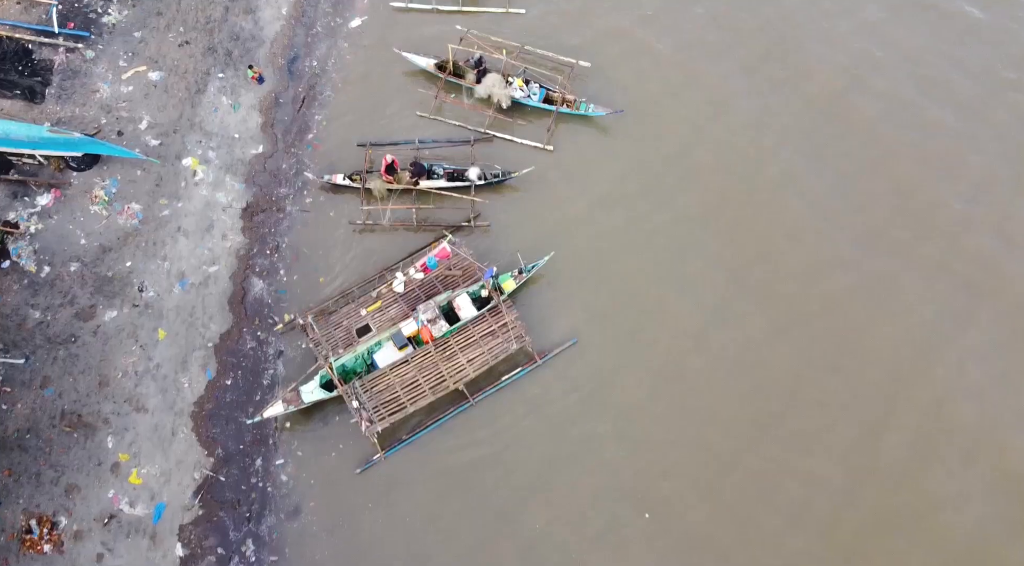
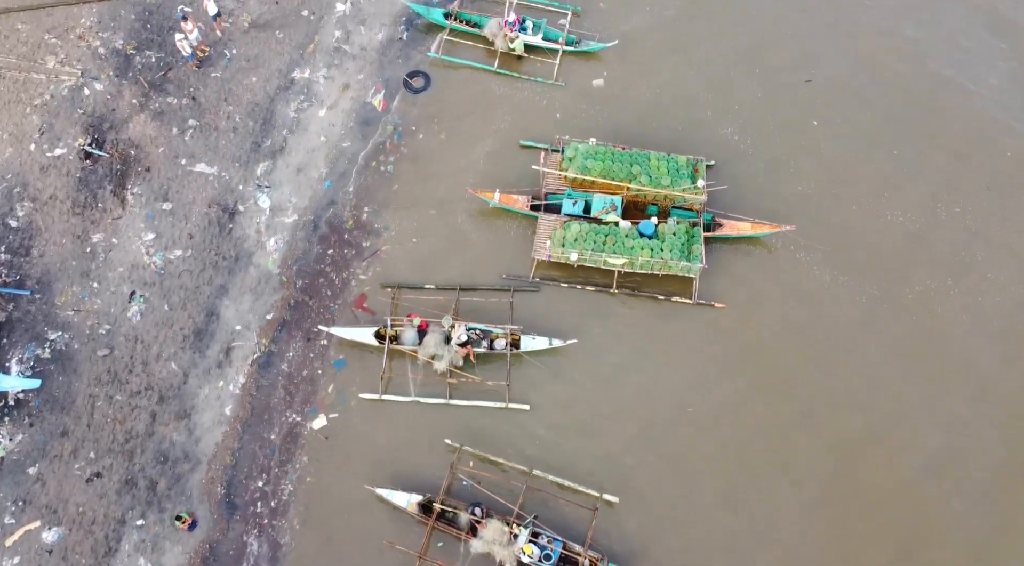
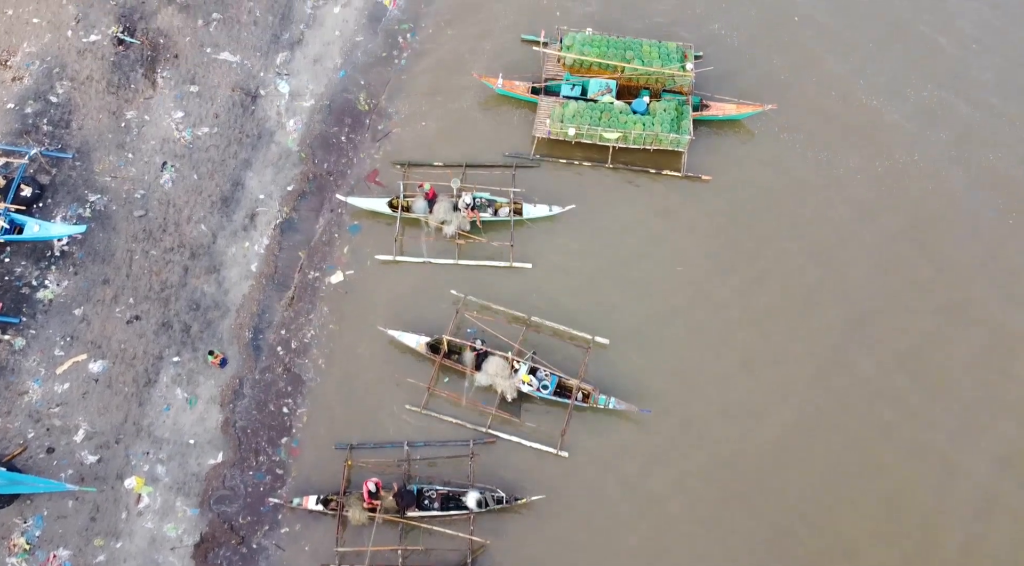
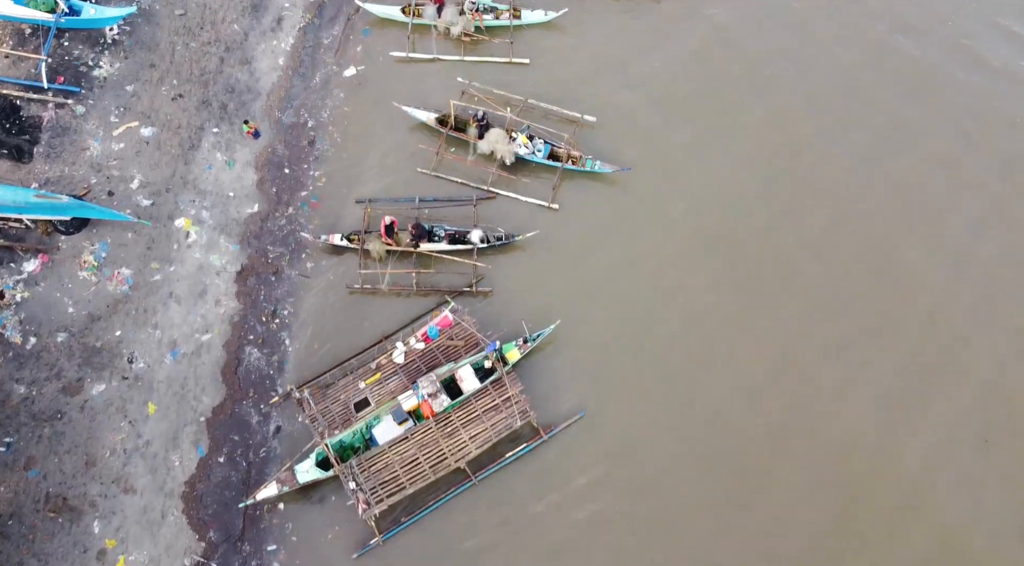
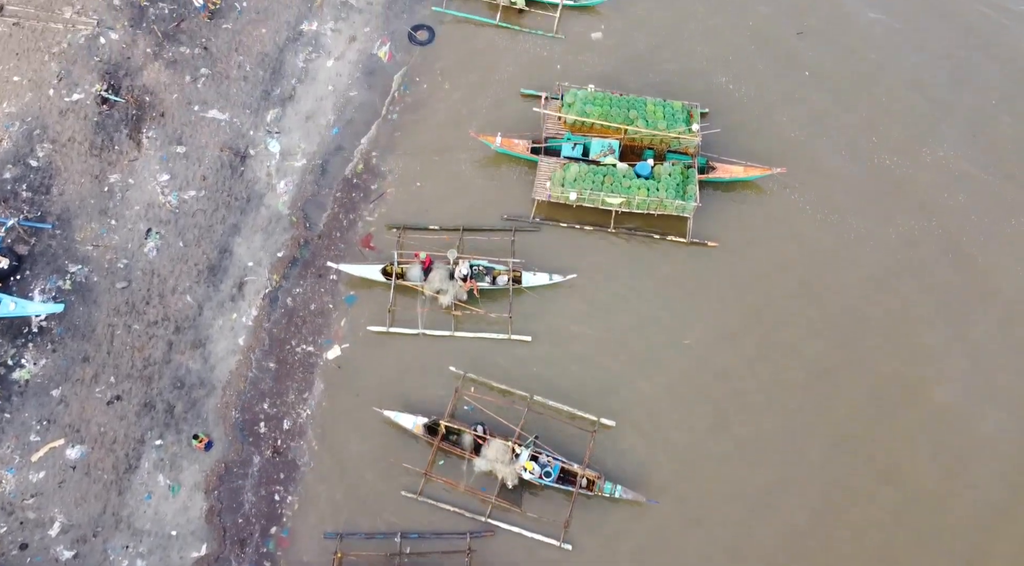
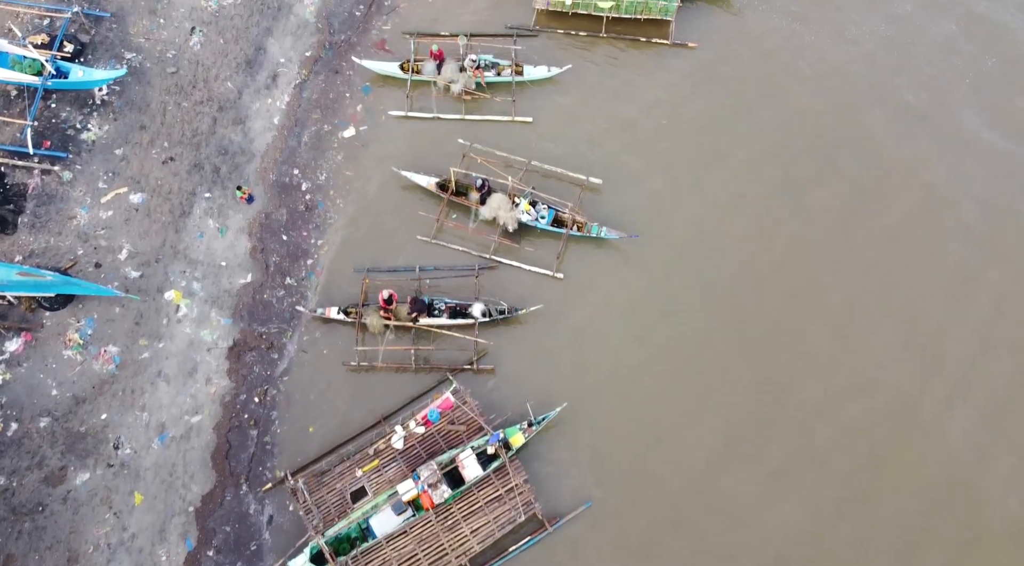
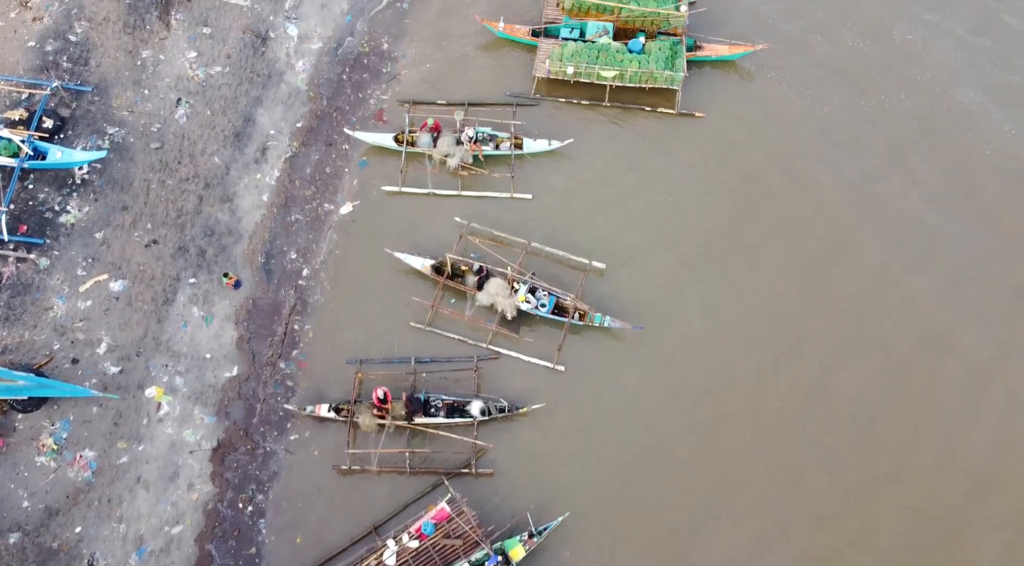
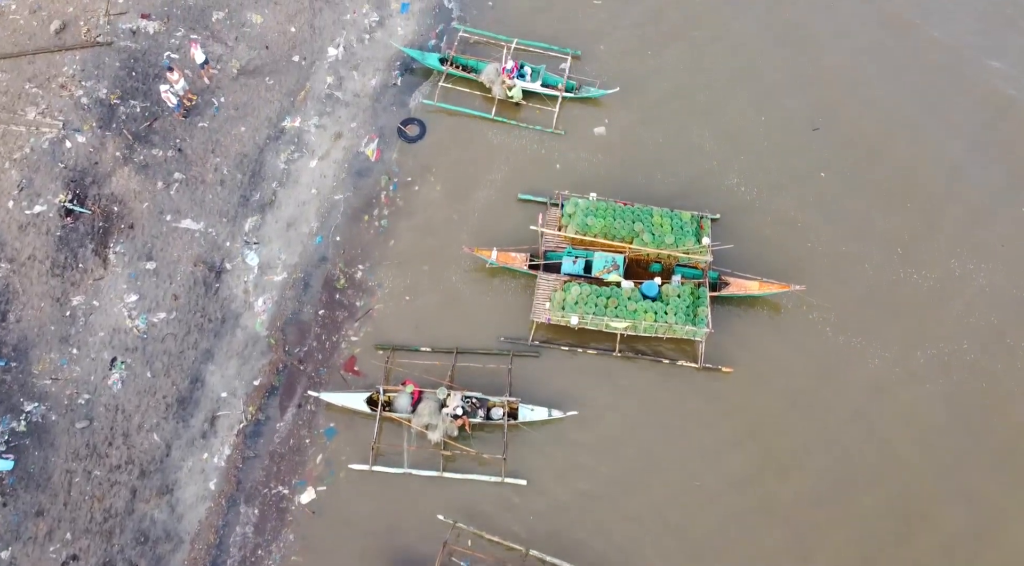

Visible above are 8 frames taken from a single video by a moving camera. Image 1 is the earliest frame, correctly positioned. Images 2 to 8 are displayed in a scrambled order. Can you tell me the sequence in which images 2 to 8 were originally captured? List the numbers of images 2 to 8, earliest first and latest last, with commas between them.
4, 6, 7, 3, 5, 2, 8
